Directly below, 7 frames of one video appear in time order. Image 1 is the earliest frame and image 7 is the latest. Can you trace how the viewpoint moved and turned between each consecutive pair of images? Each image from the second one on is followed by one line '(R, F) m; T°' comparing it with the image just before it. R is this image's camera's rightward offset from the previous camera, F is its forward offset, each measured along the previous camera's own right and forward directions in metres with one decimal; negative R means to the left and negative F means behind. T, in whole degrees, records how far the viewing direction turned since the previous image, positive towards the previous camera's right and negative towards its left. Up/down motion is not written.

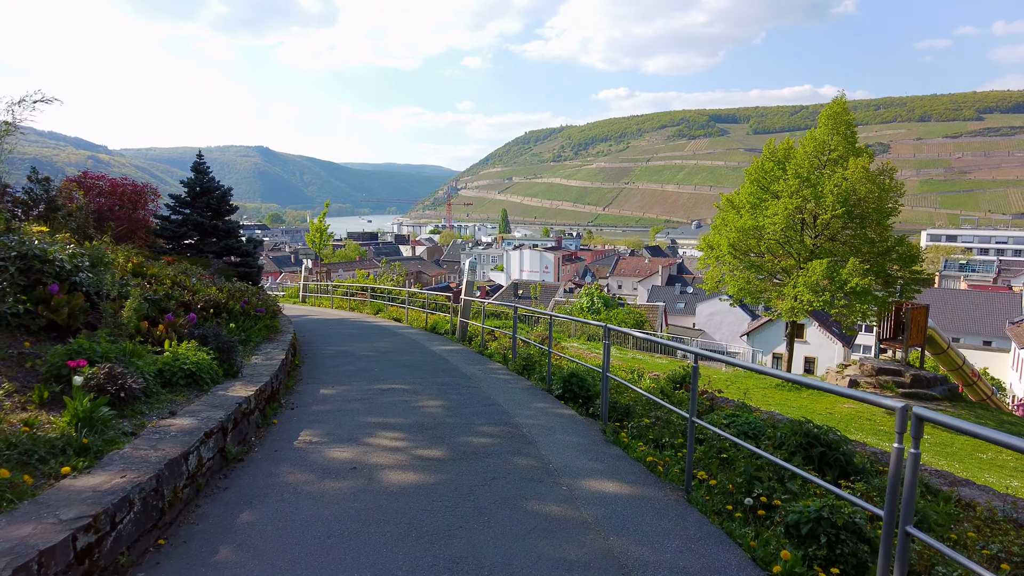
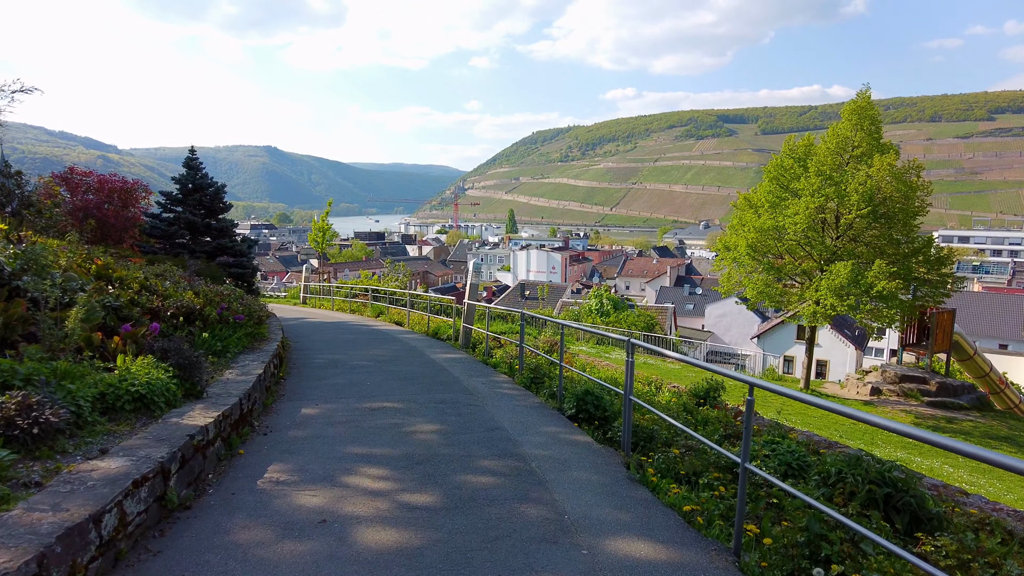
(0.0, +0.7) m; -1°
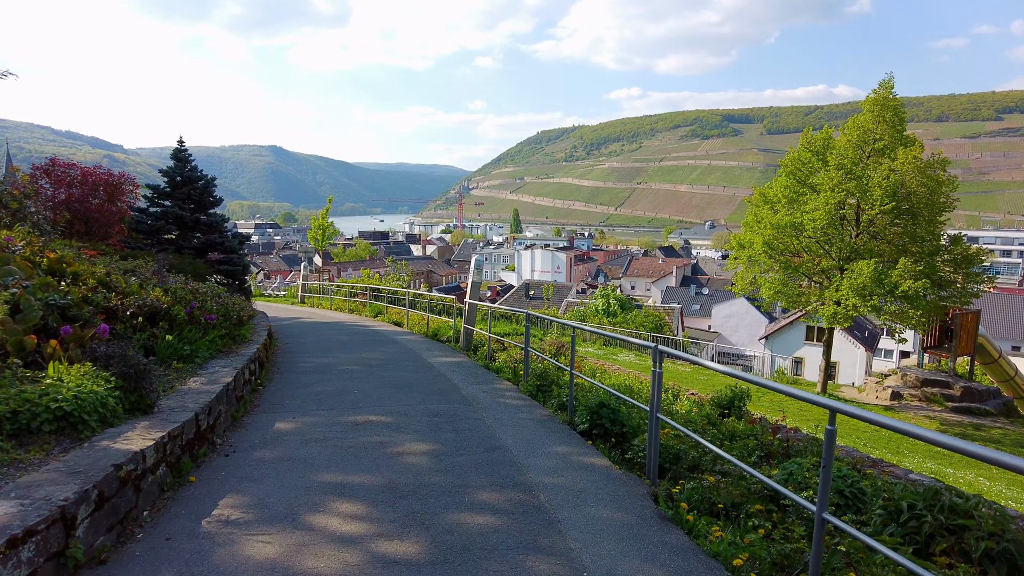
(0.0, +0.7) m; 0°
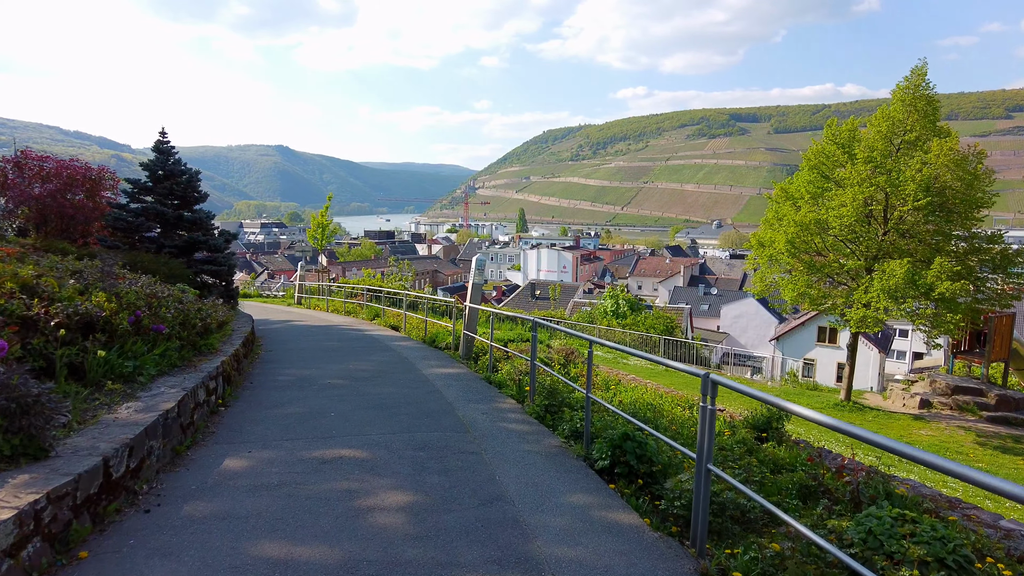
(0.0, +0.9) m; -1°
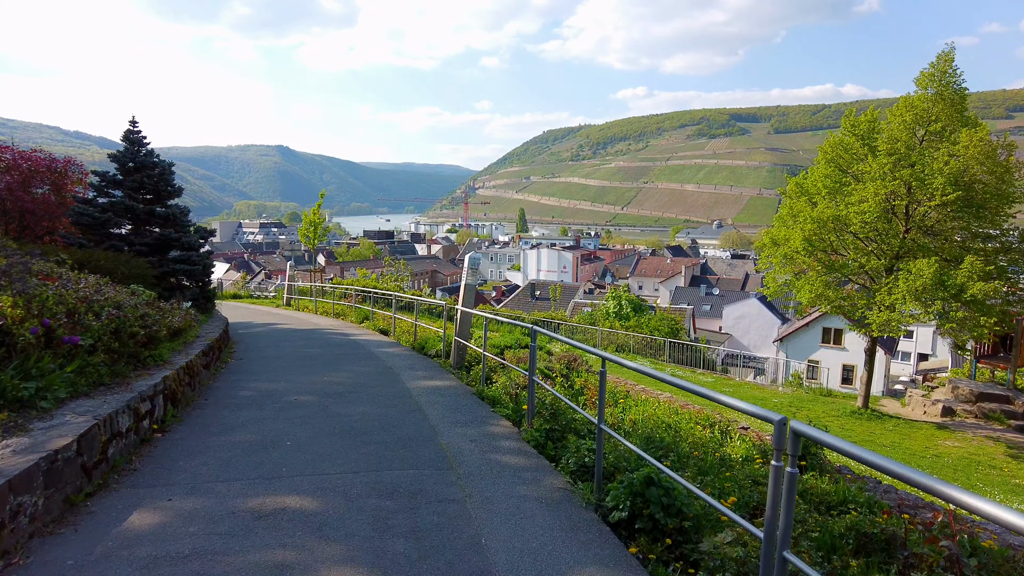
(0.0, +0.9) m; 0°
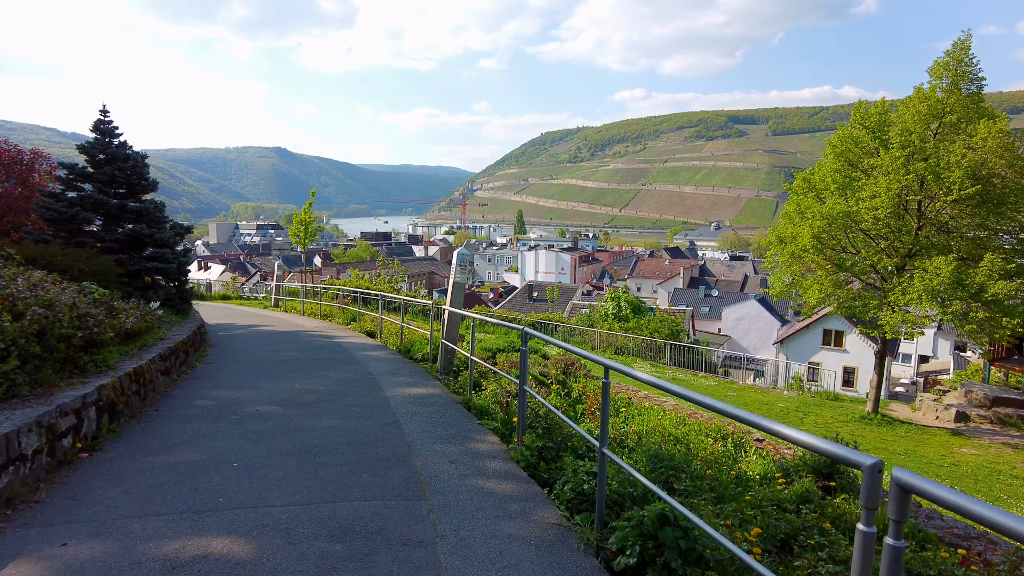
(+0.1, +0.6) m; 0°
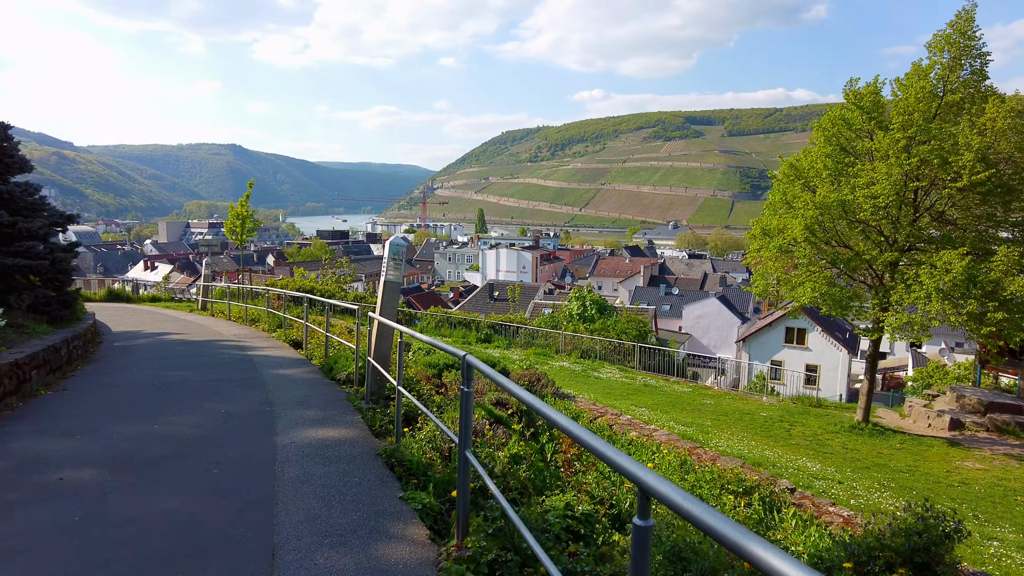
(+0.1, +1.7) m; +3°
